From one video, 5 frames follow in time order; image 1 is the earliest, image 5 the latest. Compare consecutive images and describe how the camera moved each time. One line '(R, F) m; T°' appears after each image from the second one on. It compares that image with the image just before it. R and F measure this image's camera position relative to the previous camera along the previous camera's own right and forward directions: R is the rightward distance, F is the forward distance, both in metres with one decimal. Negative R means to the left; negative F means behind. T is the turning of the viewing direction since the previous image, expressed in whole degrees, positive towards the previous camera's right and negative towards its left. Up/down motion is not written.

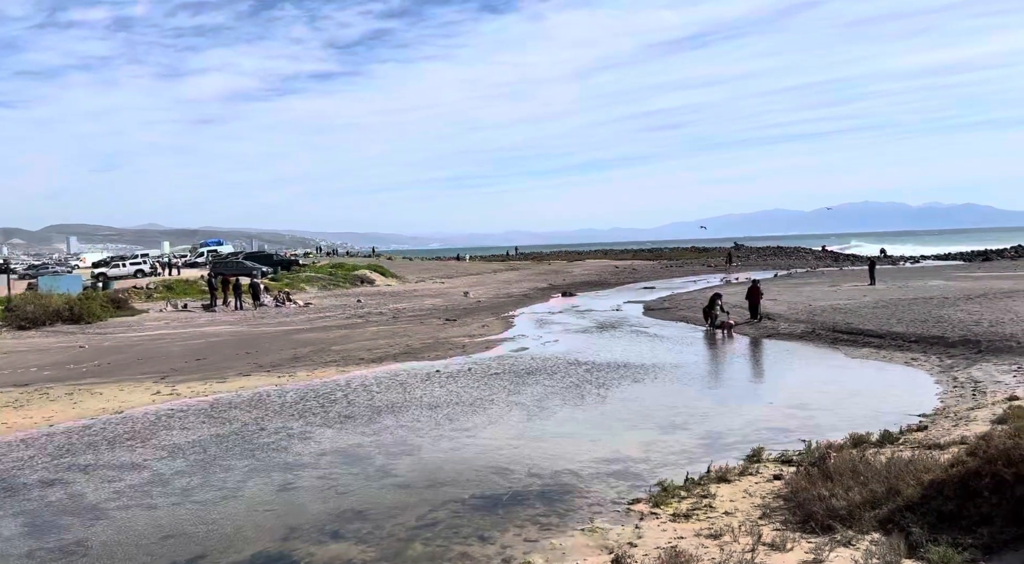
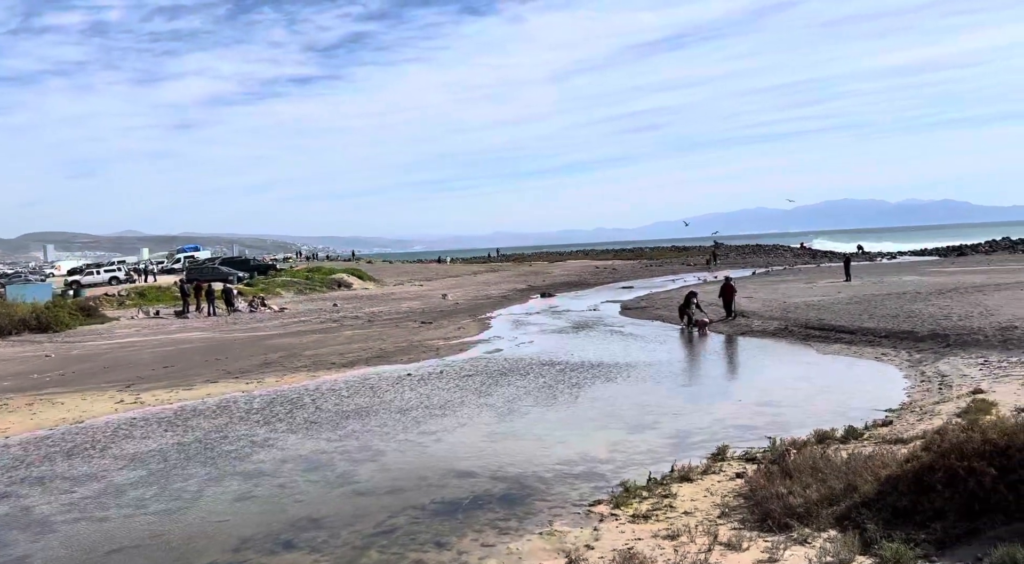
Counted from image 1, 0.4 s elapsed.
(+0.2, +0.1) m; +1°
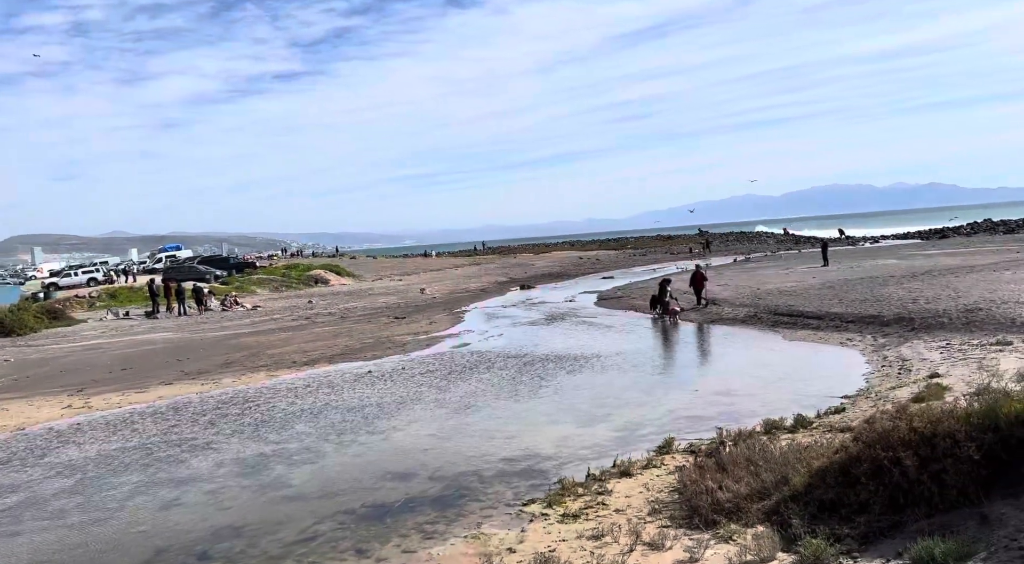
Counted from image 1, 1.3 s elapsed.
(+0.6, +0.3) m; +1°
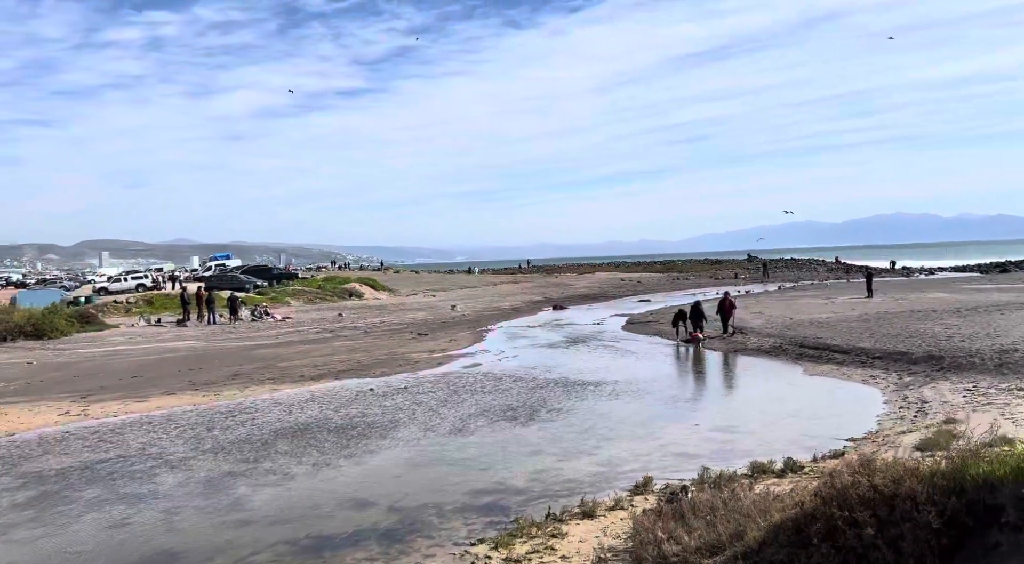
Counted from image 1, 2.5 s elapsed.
(+0.7, +0.5) m; -3°
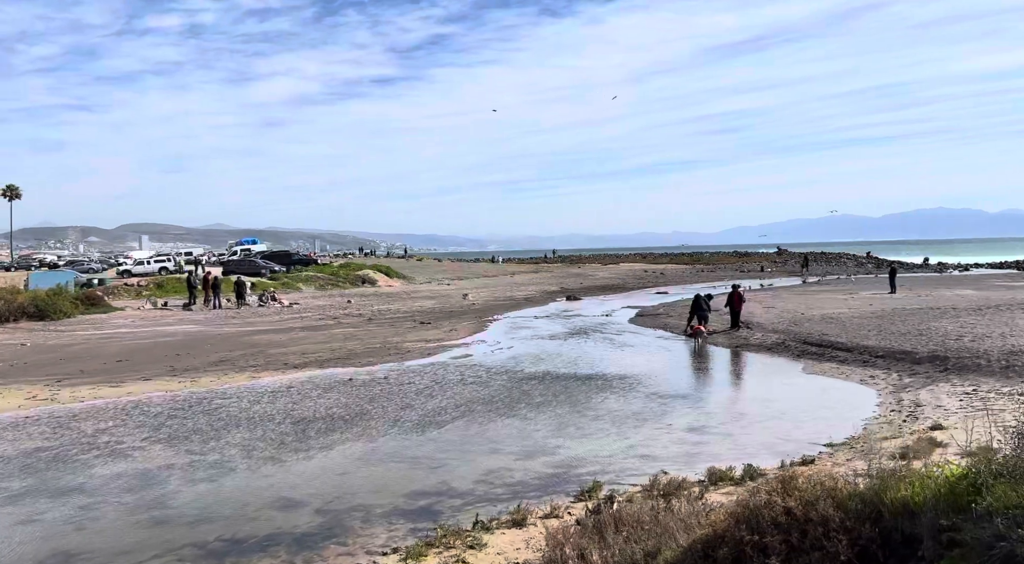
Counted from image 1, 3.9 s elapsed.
(+0.8, +0.6) m; -2°
